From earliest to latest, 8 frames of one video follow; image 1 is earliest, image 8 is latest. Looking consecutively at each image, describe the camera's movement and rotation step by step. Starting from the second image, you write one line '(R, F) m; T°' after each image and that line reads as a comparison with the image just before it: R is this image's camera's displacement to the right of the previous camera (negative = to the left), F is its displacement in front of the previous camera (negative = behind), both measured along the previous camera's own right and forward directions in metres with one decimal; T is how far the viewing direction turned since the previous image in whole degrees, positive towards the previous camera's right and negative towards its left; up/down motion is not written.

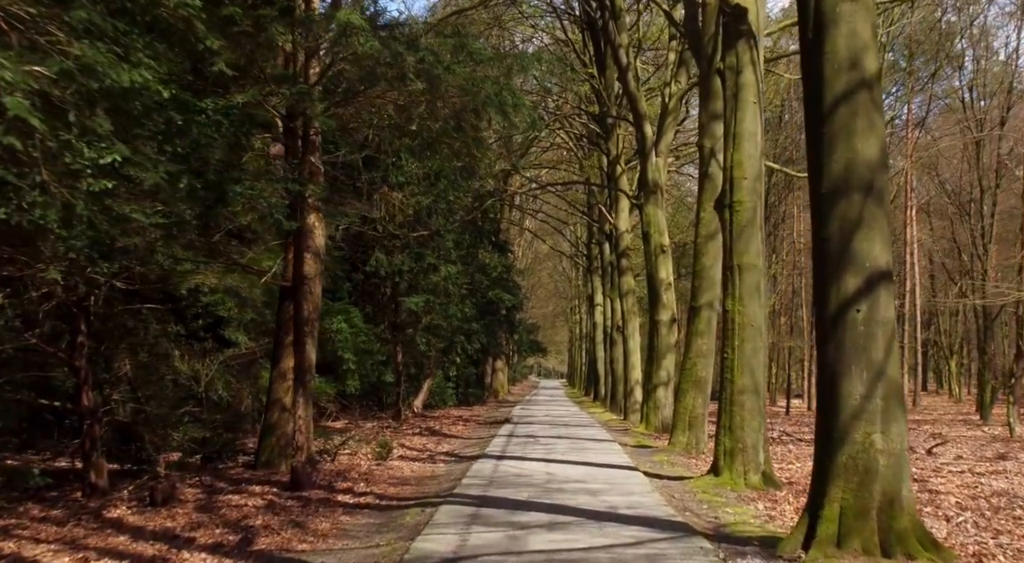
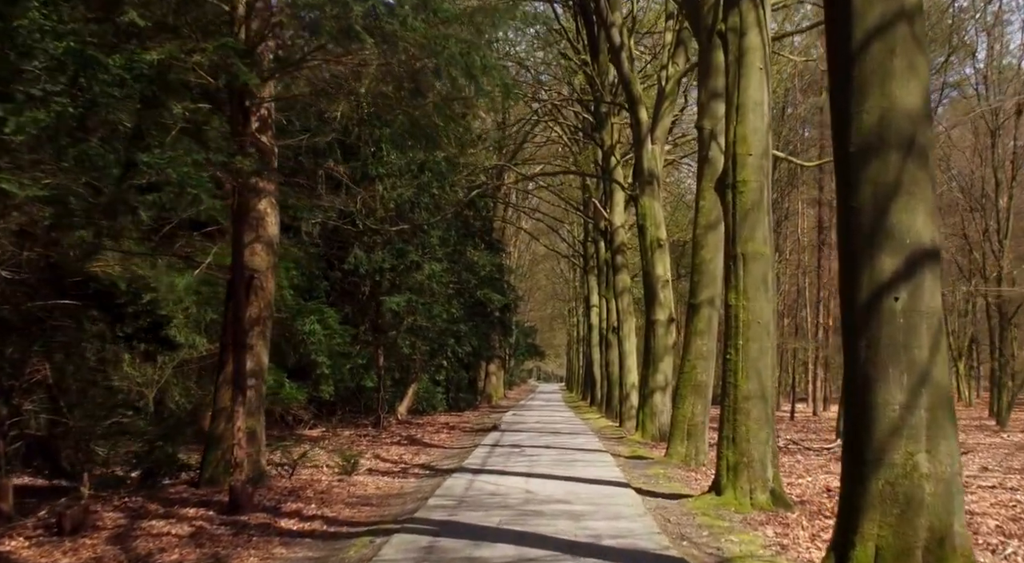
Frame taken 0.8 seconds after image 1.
(+0.3, +1.4) m; 0°
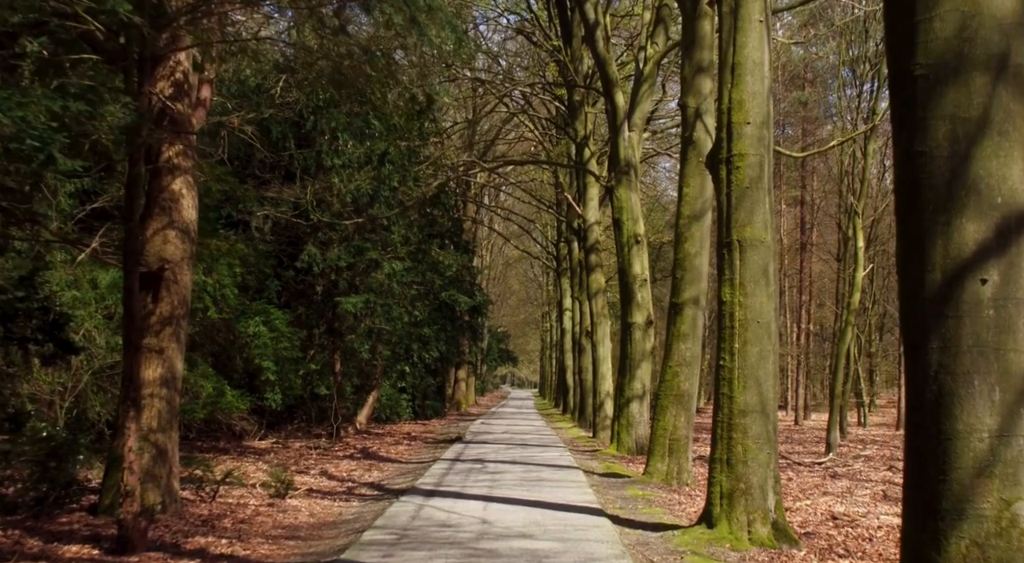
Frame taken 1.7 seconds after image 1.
(+0.2, +1.6) m; +1°
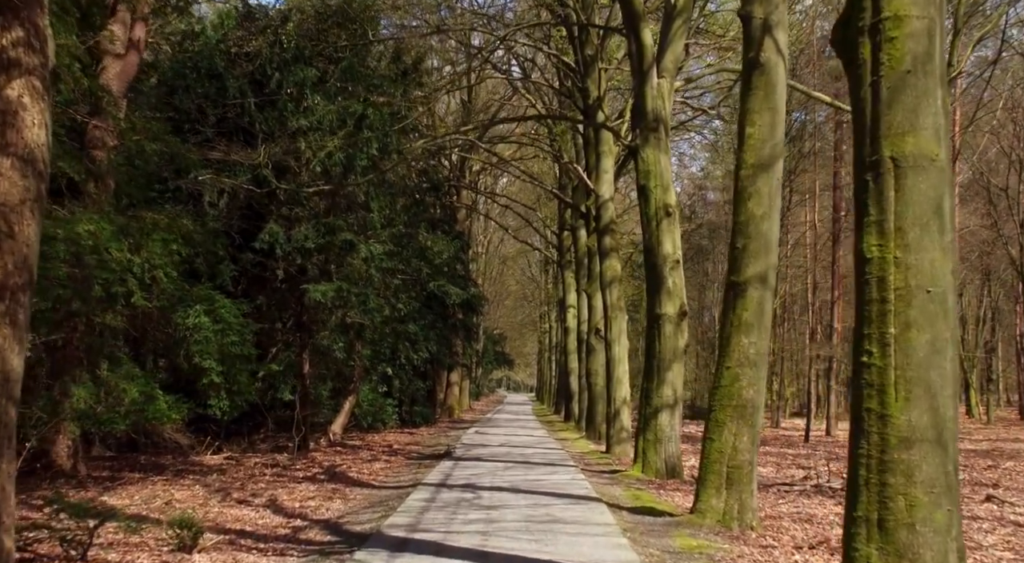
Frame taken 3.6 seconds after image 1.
(-0.1, +3.2) m; 0°
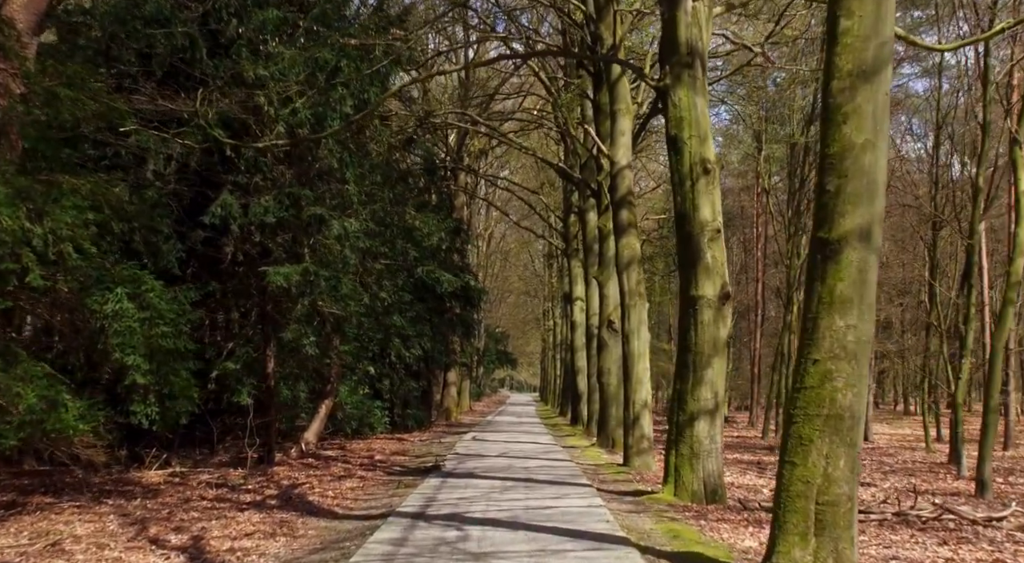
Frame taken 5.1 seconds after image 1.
(0.0, +2.8) m; 0°
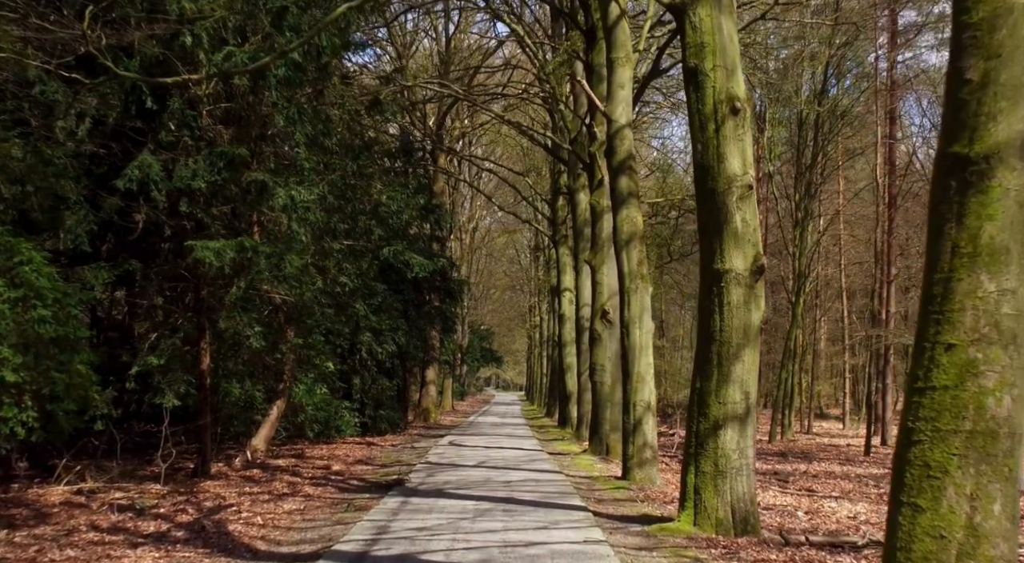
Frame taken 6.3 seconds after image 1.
(+0.1, +2.4) m; +1°
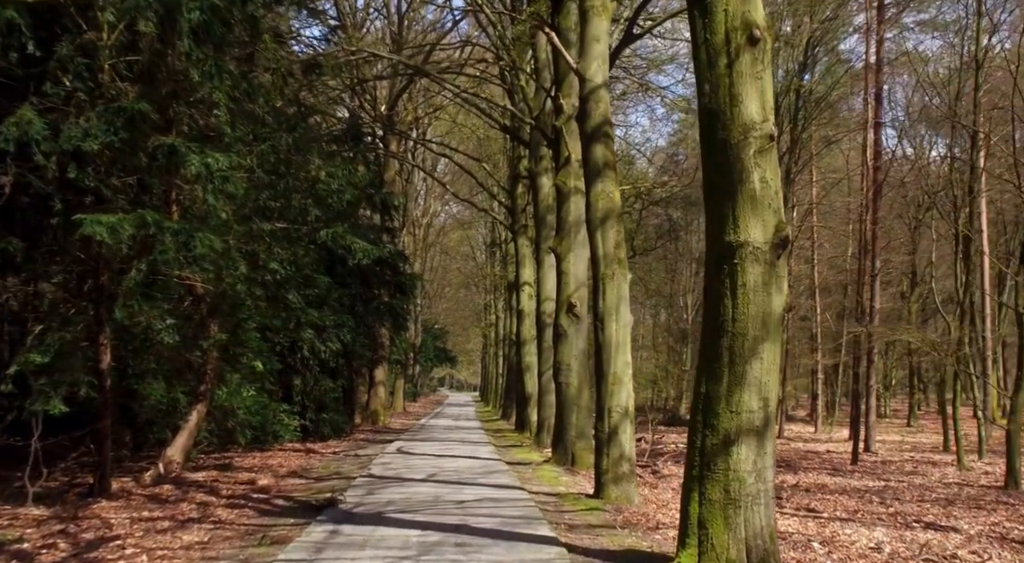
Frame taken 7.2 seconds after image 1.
(0.0, +1.9) m; +3°
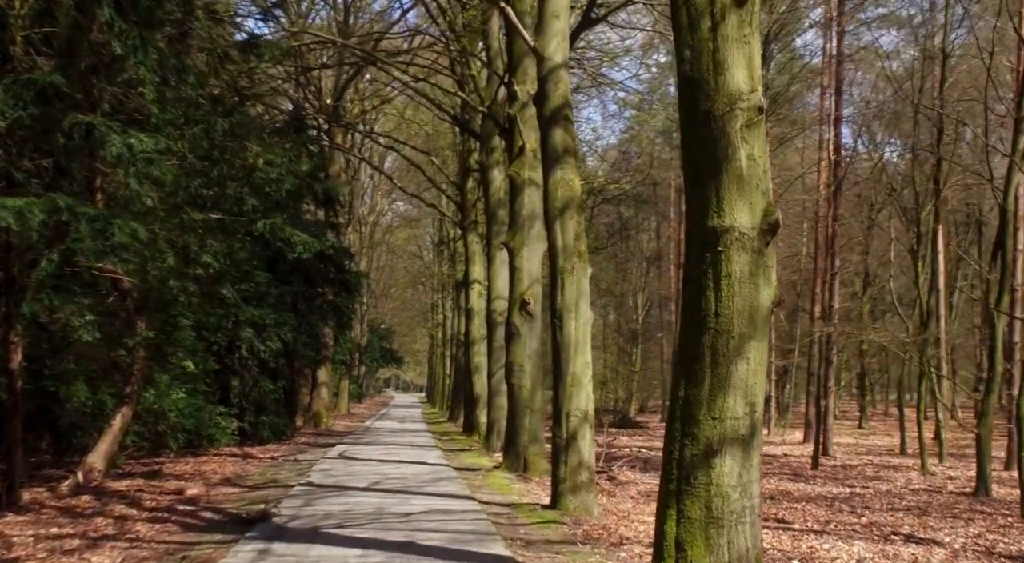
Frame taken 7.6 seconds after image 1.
(0.0, +0.8) m; +3°
